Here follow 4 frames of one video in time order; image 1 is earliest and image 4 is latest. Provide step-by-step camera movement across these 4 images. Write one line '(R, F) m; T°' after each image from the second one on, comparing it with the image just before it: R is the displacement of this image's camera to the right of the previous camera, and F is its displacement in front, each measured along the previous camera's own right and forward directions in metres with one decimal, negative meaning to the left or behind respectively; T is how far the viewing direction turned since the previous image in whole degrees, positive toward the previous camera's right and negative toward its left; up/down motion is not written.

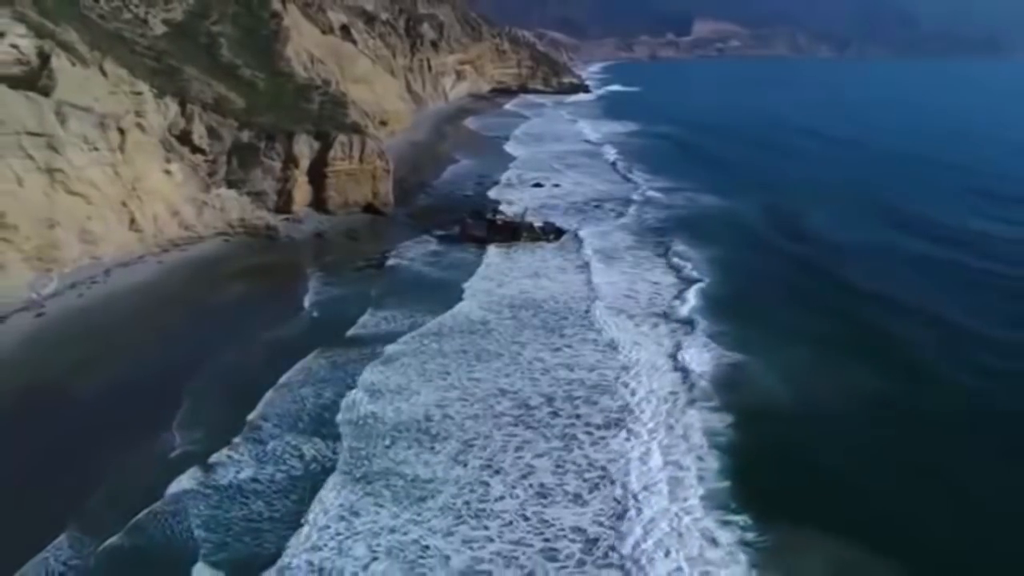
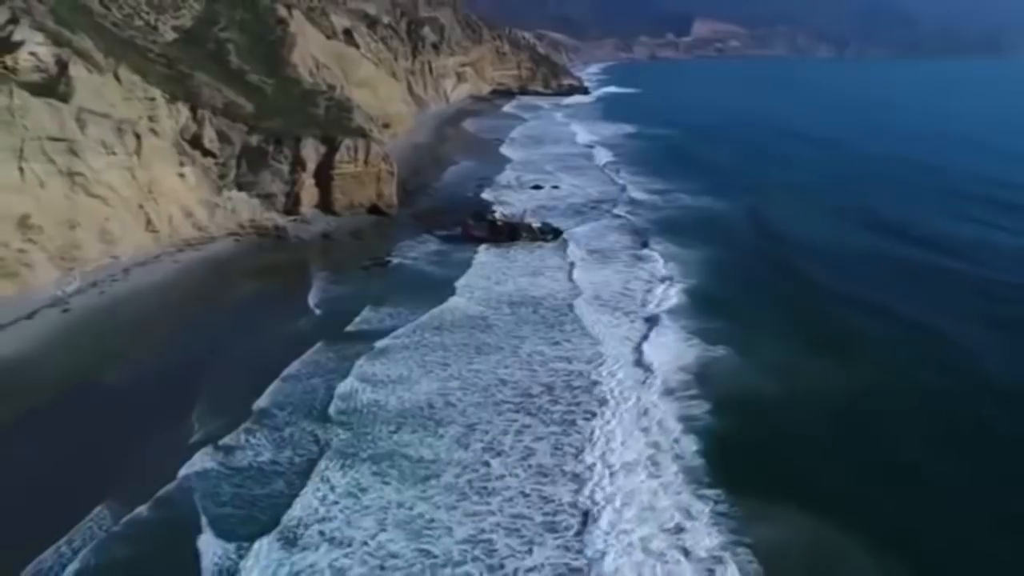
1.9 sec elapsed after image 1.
(0.0, -1.2) m; 0°
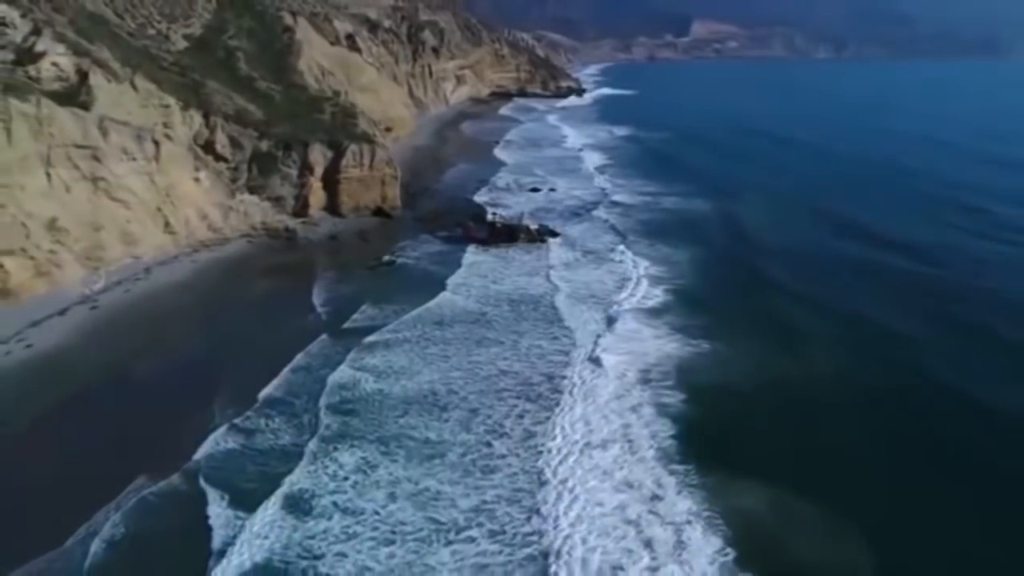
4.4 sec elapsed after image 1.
(0.0, -1.6) m; 0°
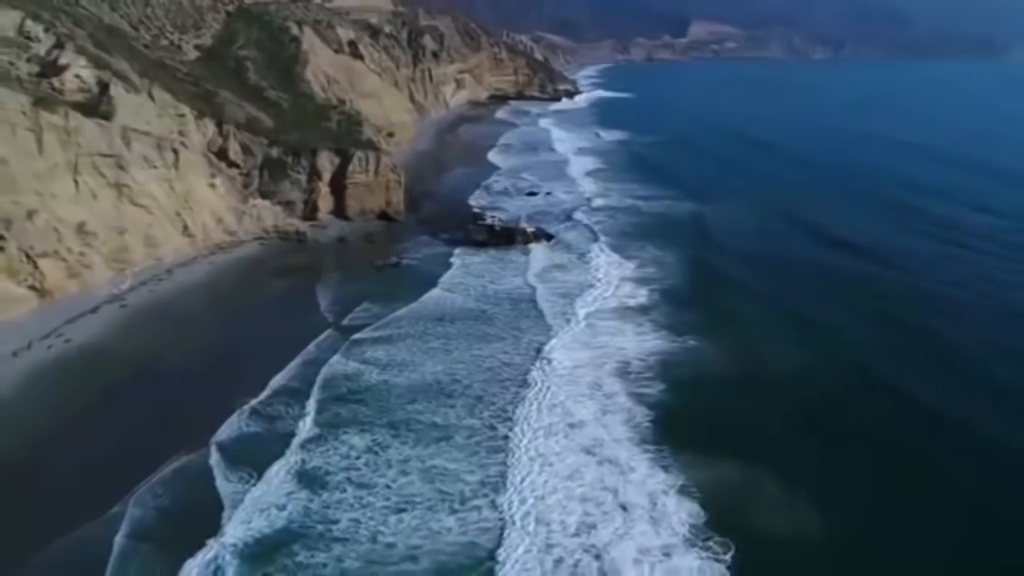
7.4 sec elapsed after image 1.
(0.0, -1.9) m; 0°
